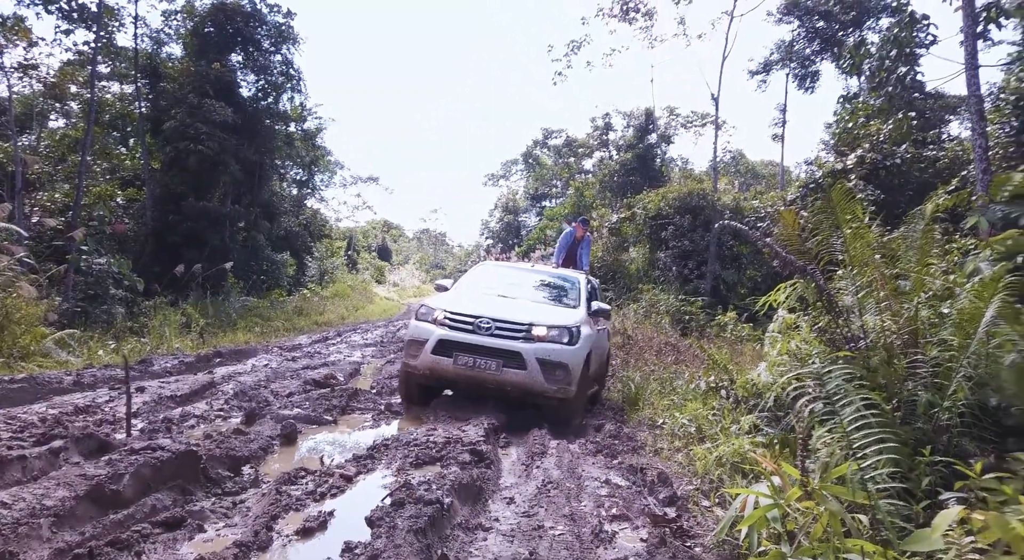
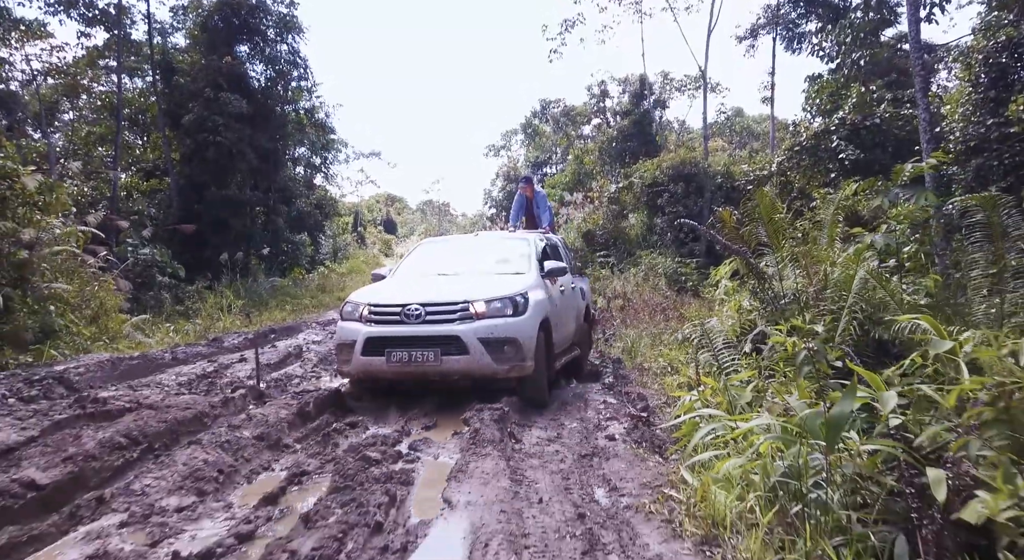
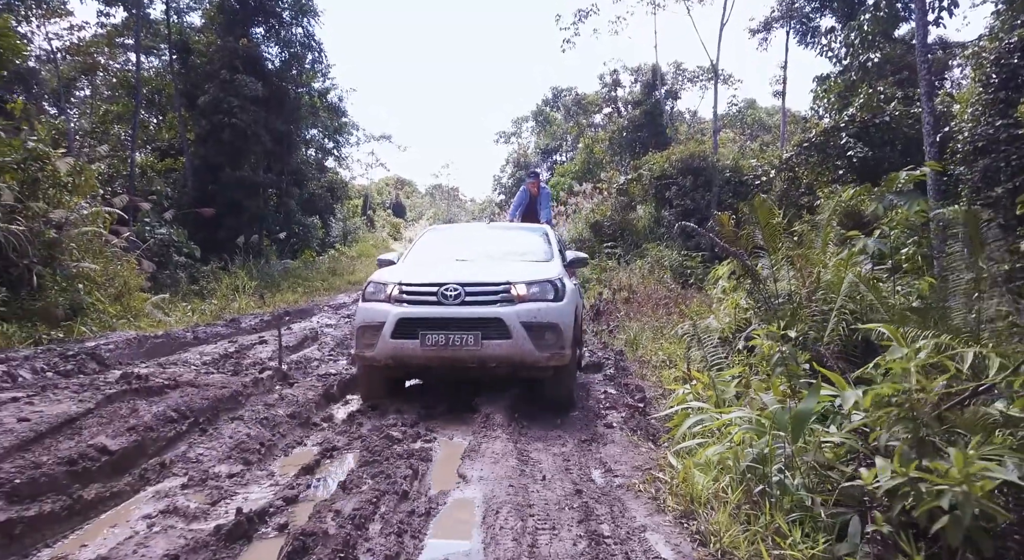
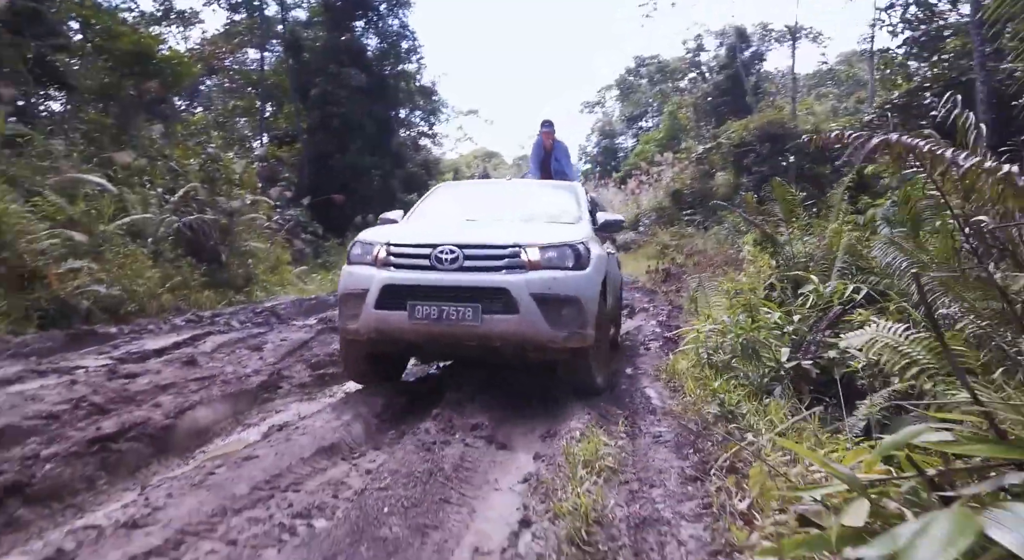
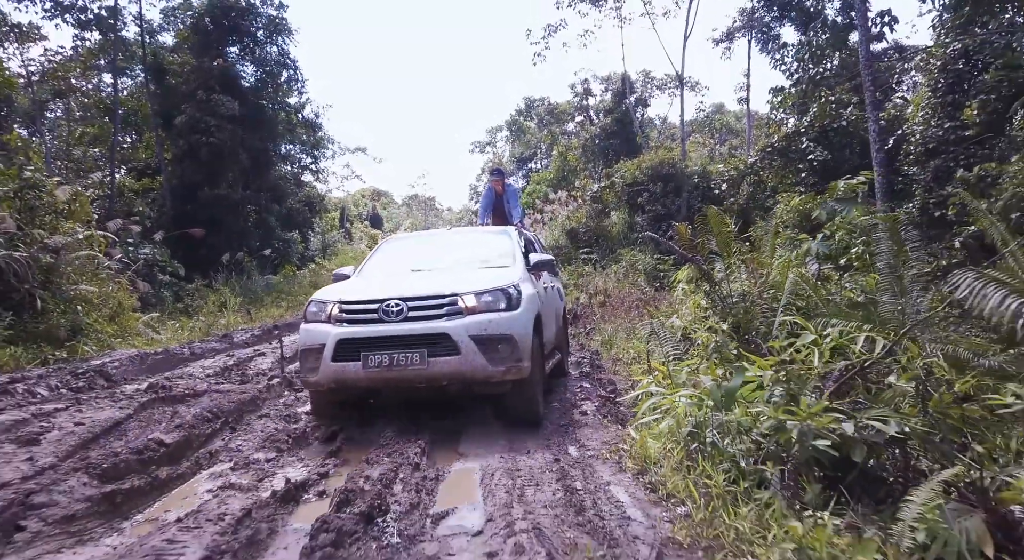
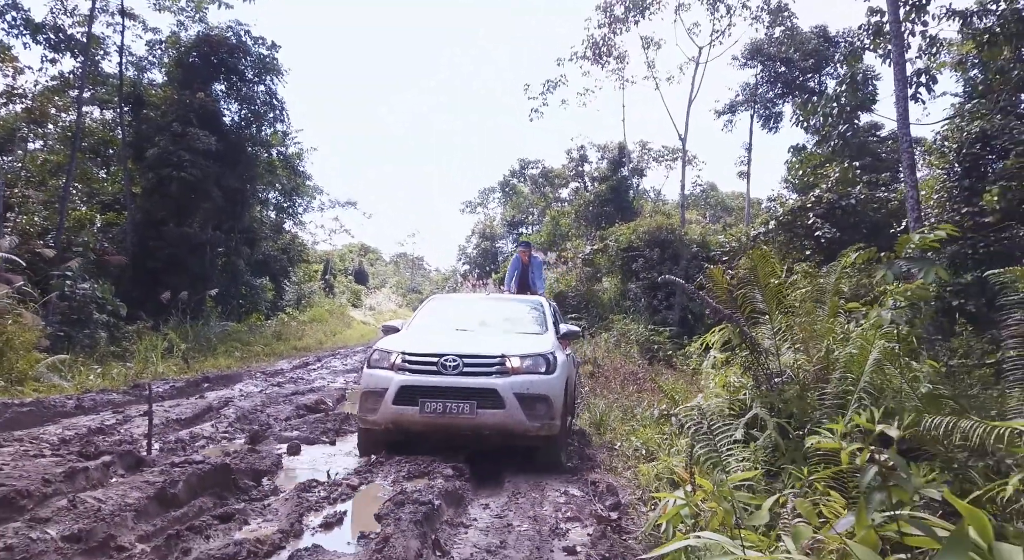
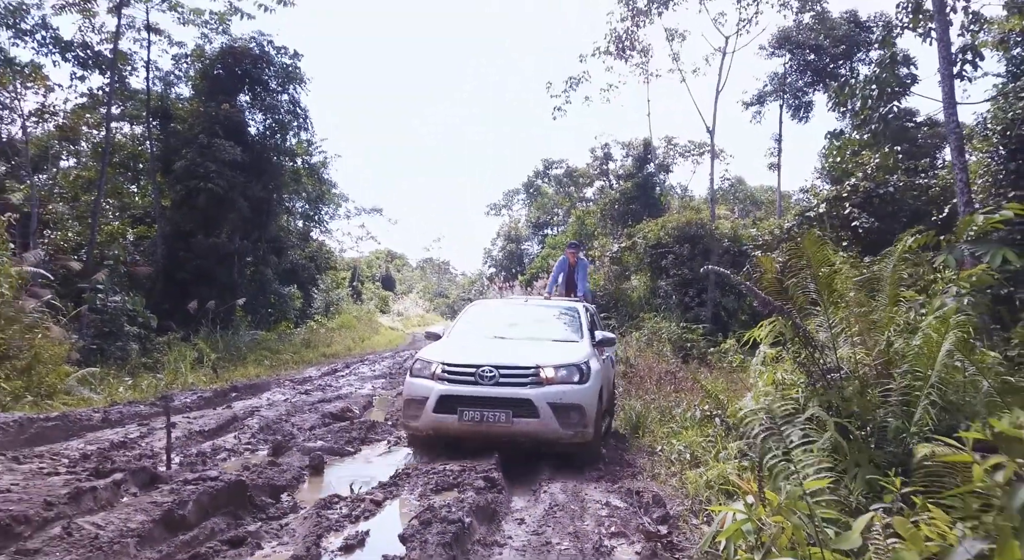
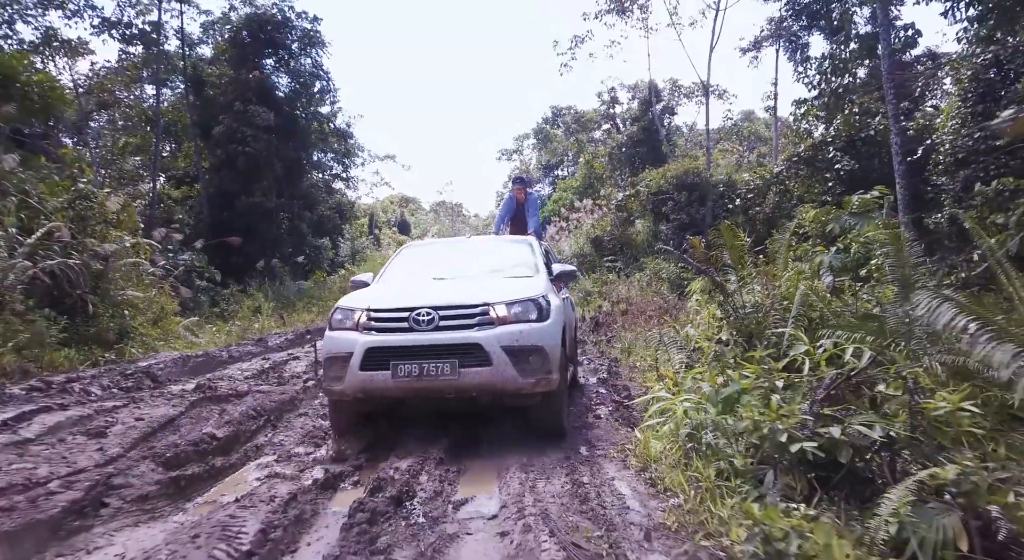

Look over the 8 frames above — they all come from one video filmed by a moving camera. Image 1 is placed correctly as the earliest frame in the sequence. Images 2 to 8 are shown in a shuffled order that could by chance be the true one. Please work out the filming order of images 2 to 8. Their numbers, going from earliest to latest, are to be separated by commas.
7, 6, 2, 3, 5, 8, 4
